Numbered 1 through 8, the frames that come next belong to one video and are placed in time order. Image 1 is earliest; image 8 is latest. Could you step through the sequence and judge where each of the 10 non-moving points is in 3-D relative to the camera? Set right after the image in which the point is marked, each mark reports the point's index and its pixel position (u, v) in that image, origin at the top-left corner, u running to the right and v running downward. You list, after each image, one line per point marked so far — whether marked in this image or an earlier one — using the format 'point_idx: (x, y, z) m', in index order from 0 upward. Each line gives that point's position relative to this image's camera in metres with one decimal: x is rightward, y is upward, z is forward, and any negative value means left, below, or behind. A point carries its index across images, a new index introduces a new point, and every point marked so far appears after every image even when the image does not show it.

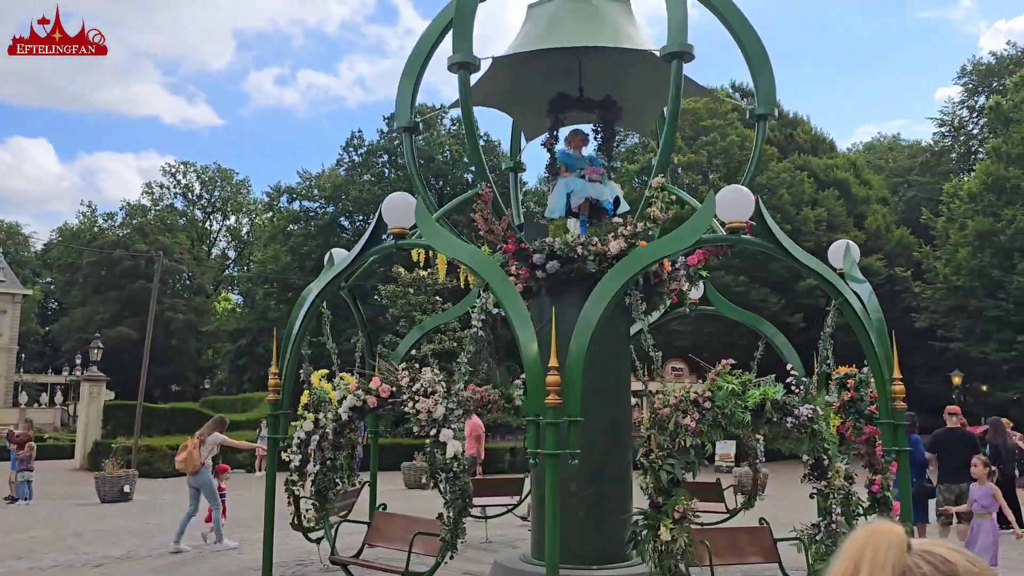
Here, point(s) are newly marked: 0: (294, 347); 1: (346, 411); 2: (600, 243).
0: (-1.9, -0.5, +7.5) m
1: (-1.3, -1.0, +6.6) m
2: (+0.8, +0.4, +7.6) m
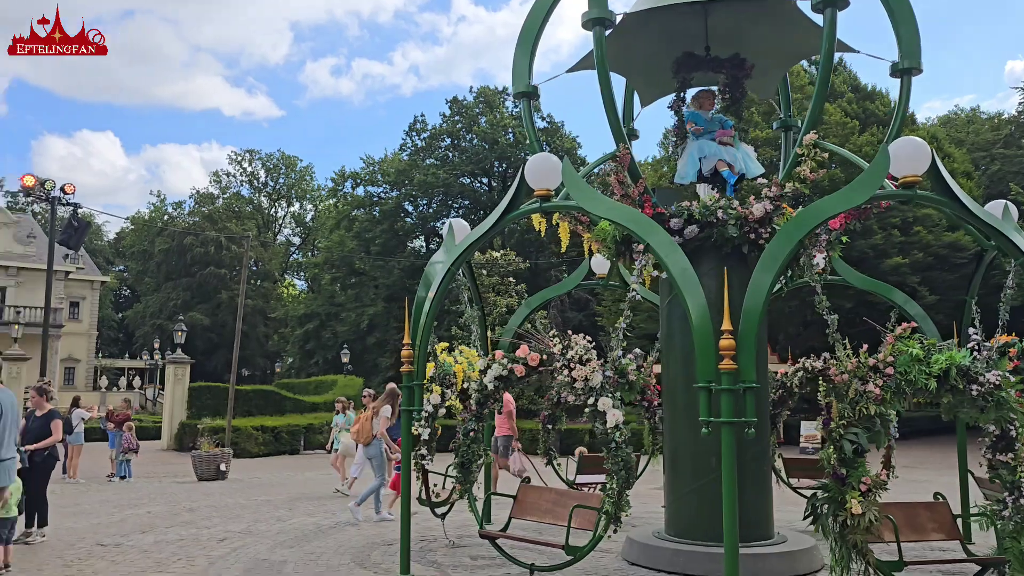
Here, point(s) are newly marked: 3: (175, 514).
0: (-0.7, -0.3, +7.3) m
1: (-0.1, -0.7, +6.4) m
2: (+2.0, +0.7, +7.2) m
3: (-4.4, -2.9, +10.9) m
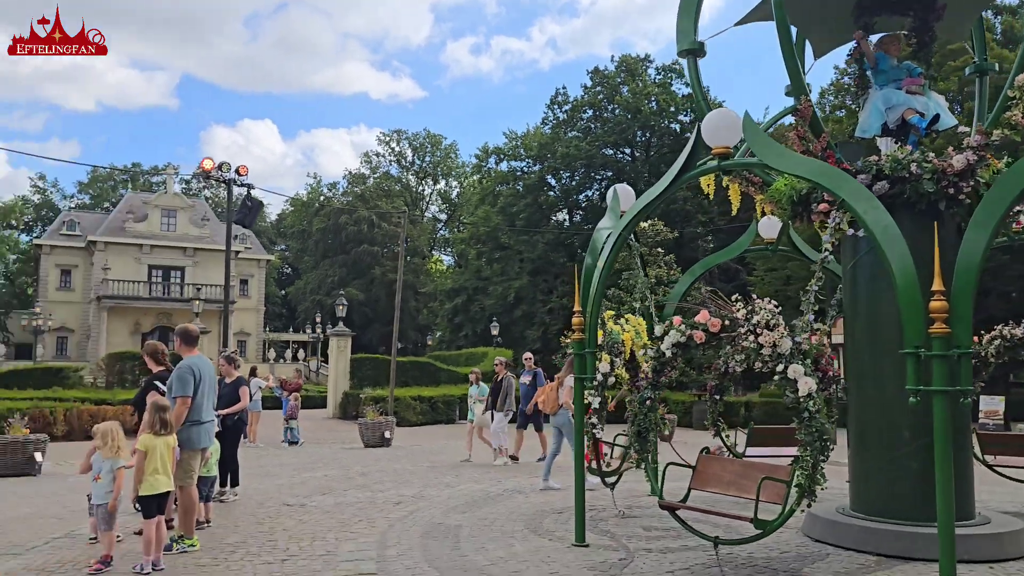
0: (+0.7, 0.0, +7.2) m
1: (+1.2, -0.4, +6.2) m
2: (+3.4, +1.0, +6.6) m
3: (-2.2, -2.6, +11.4) m
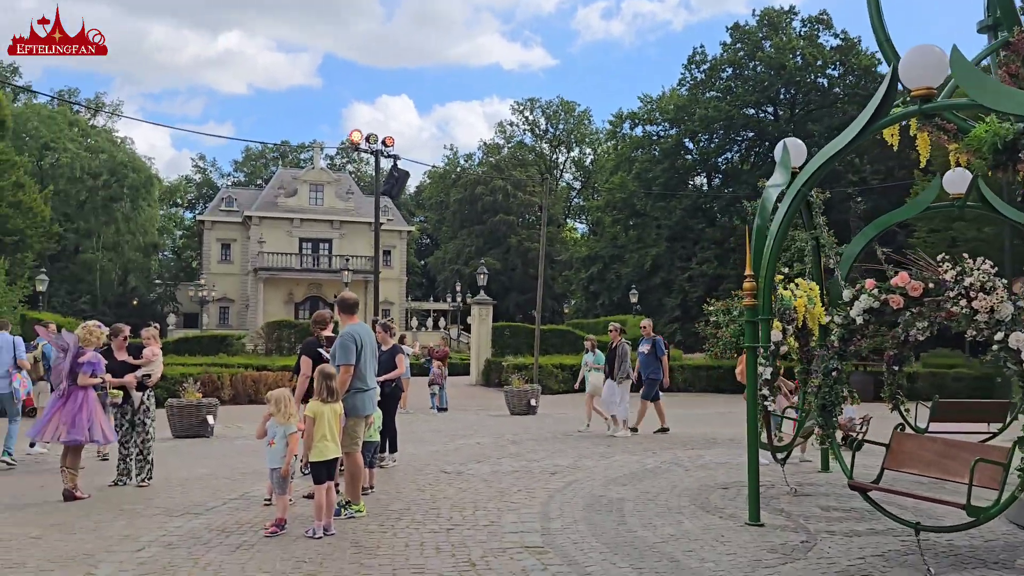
0: (+2.1, +0.3, +6.7) m
1: (+2.3, -0.2, +5.6) m
2: (+4.6, +1.3, +5.7) m
3: (-0.1, -2.1, +11.4) m
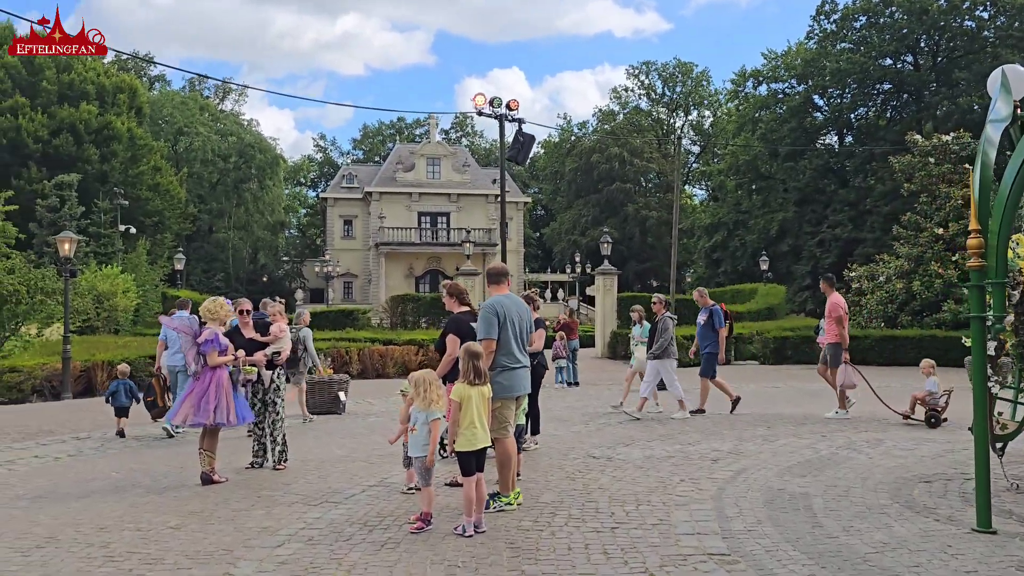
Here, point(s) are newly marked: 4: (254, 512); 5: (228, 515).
0: (+3.2, +0.6, +5.4) m
1: (+3.3, +0.1, +4.4) m
2: (+5.5, +1.6, +4.1) m
3: (+1.7, -1.7, +10.5) m
4: (-2.0, -1.7, +6.4) m
5: (-2.1, -1.7, +6.3) m
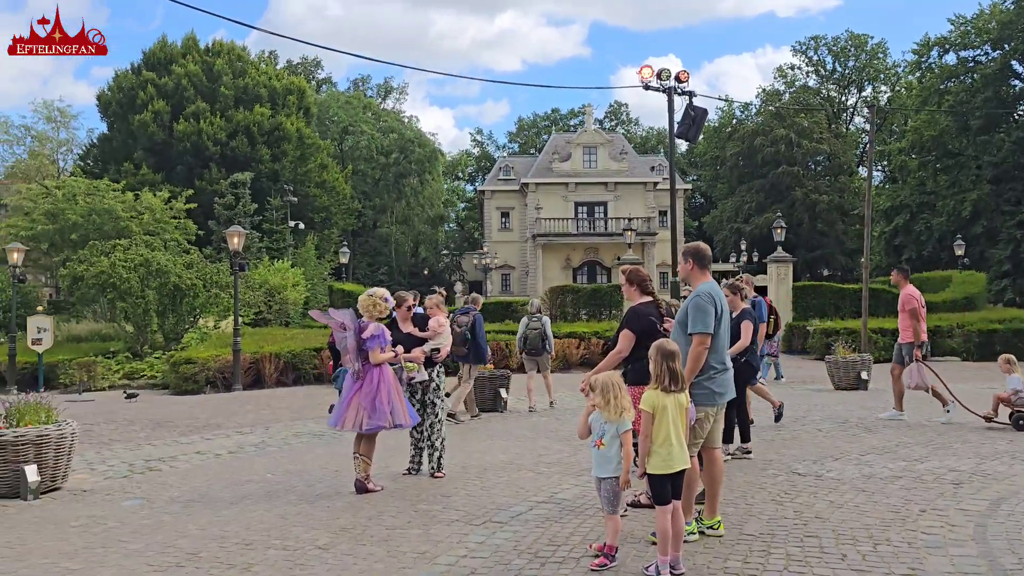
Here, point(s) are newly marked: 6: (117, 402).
0: (+4.2, +0.7, +3.7) m
1: (+4.2, +0.2, +2.7) m
2: (+6.2, +1.7, +1.9) m
3: (+3.7, -1.6, +9.0) m
4: (-0.7, -1.6, +5.6) m
5: (-0.9, -1.6, +5.5) m
6: (-7.0, -2.0, +15.0) m
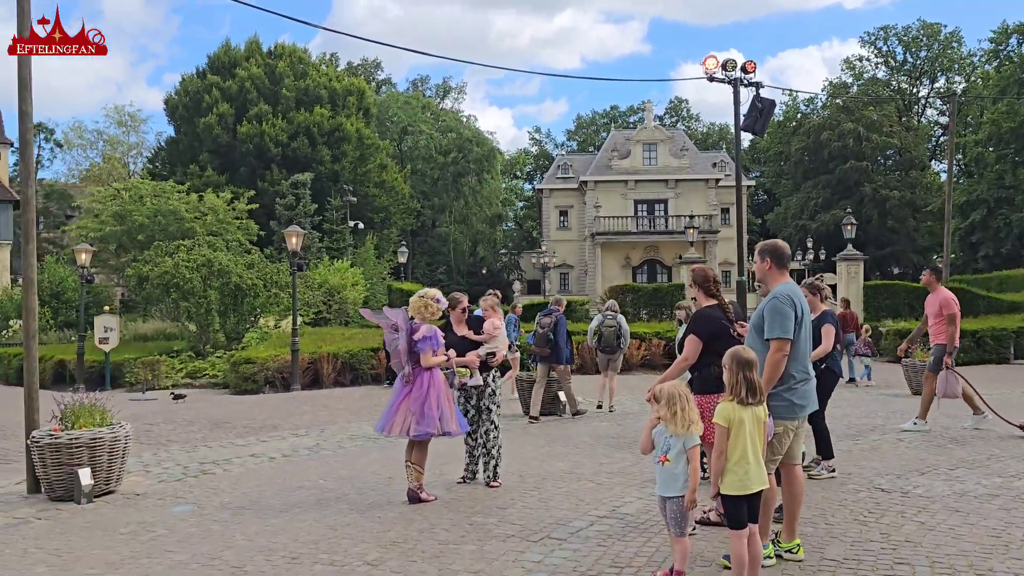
0: (+4.4, +0.7, +3.1) m
1: (+4.3, +0.2, +2.0) m
2: (+6.3, +1.7, +1.2) m
3: (+4.3, -1.6, +8.4) m
4: (-0.3, -1.6, +5.3) m
5: (-0.5, -1.6, +5.2) m
6: (-6.0, -2.0, +15.1) m
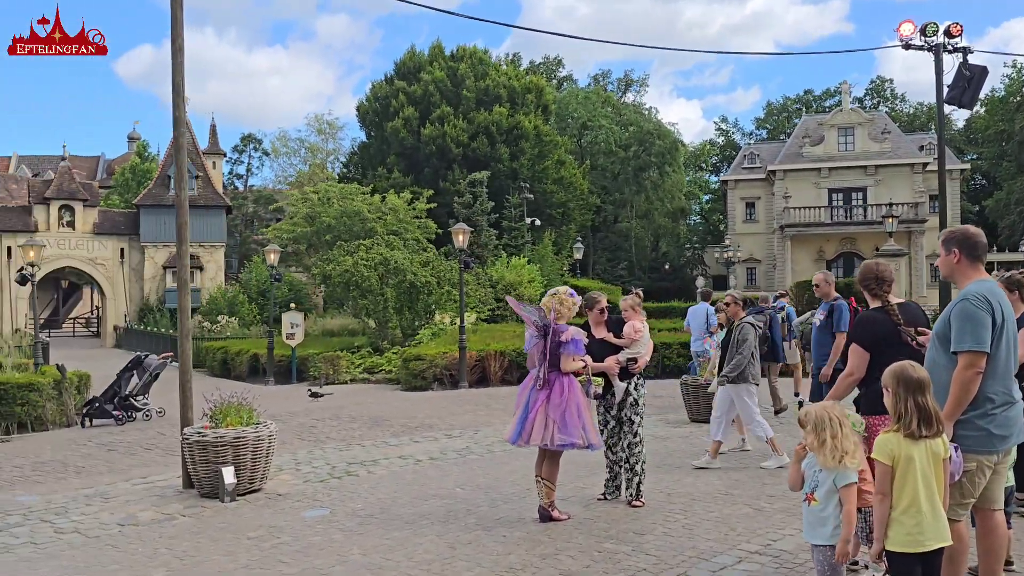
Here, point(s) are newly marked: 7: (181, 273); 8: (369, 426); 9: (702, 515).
0: (+4.5, +0.7, +1.5) m
1: (+4.2, +0.2, +0.5) m
2: (+6.0, +1.7, -0.8) m
3: (+5.6, -1.6, +6.7) m
4: (+0.4, -1.6, +4.7) m
5: (+0.2, -1.6, +4.7) m
6: (-3.0, -2.0, +15.5) m
7: (-3.1, +0.1, +7.8) m
8: (-2.0, -1.9, +11.7) m
9: (+1.4, -1.6, +6.1) m
